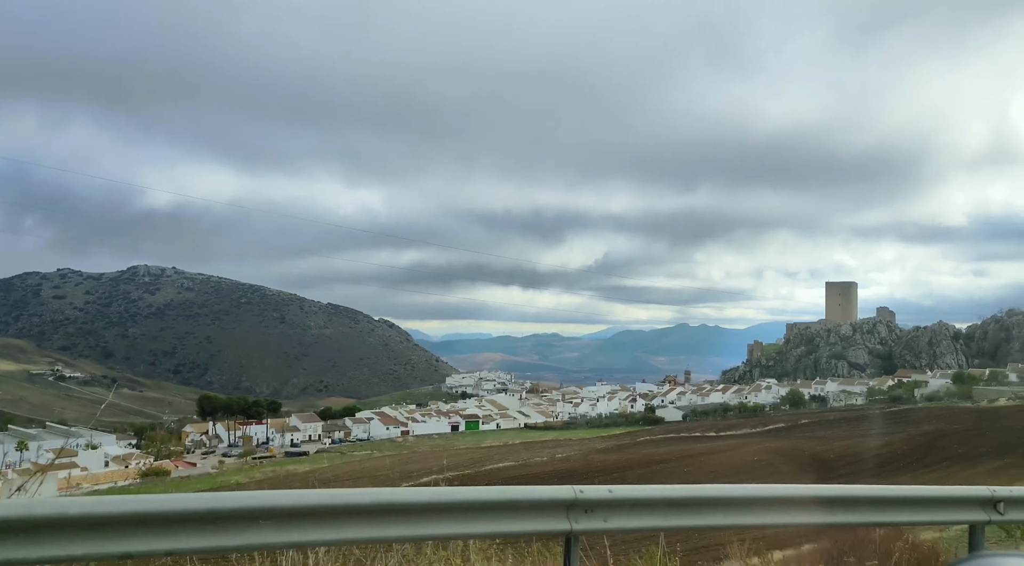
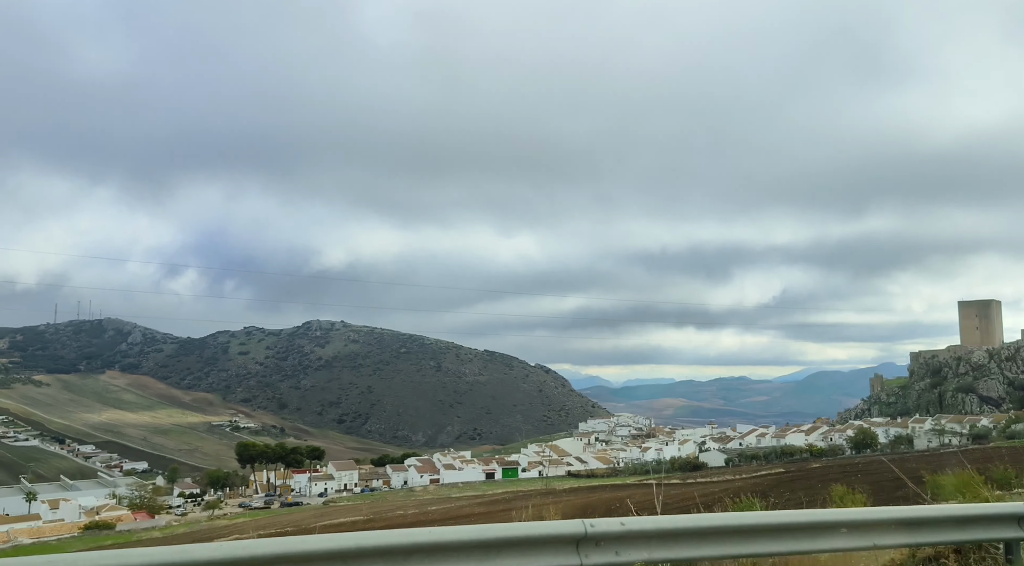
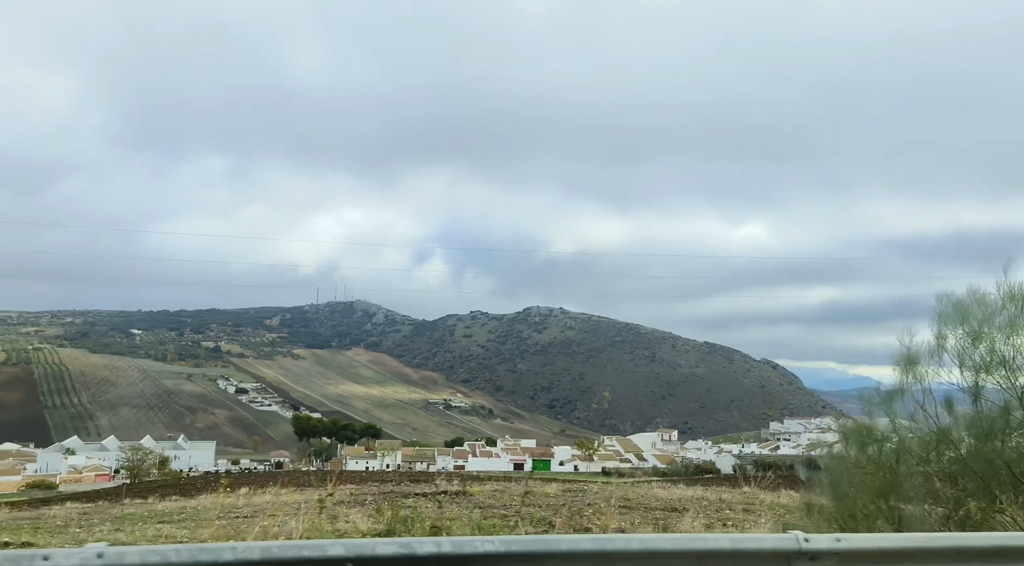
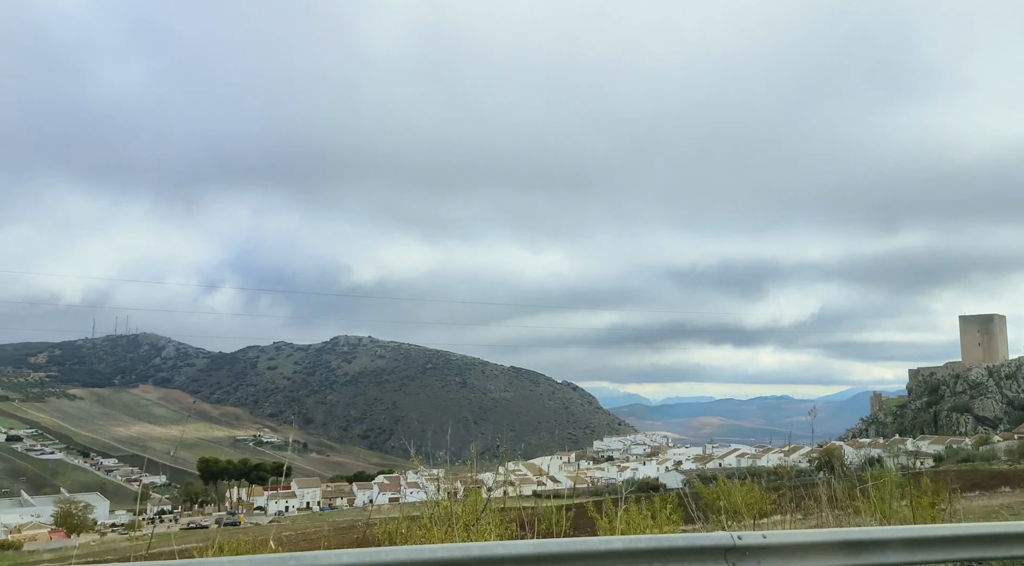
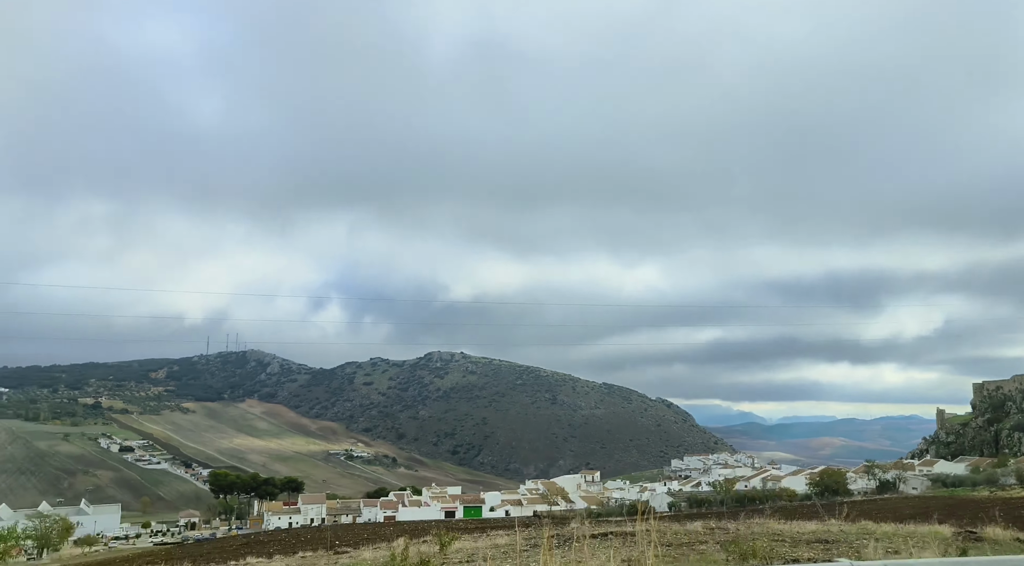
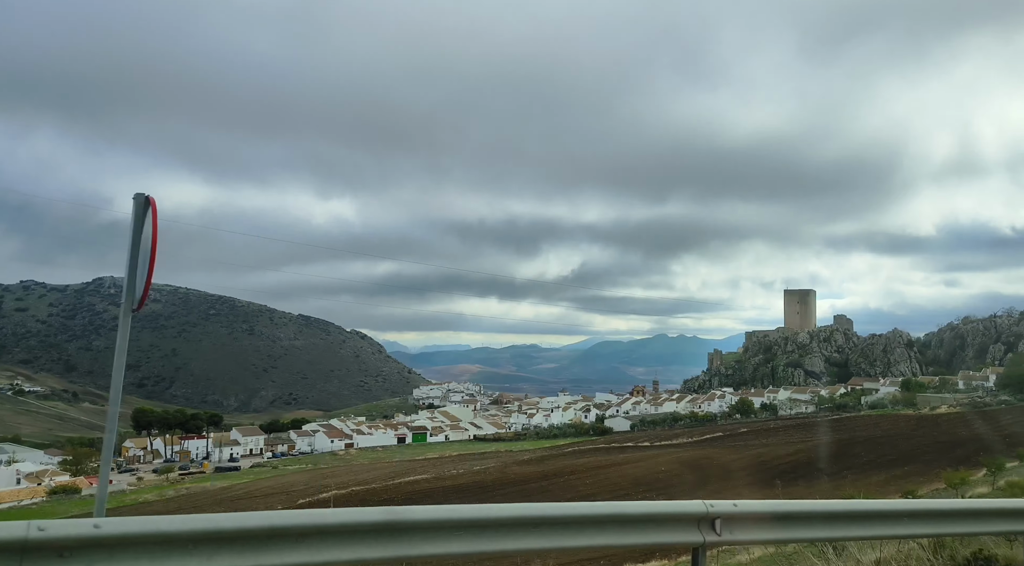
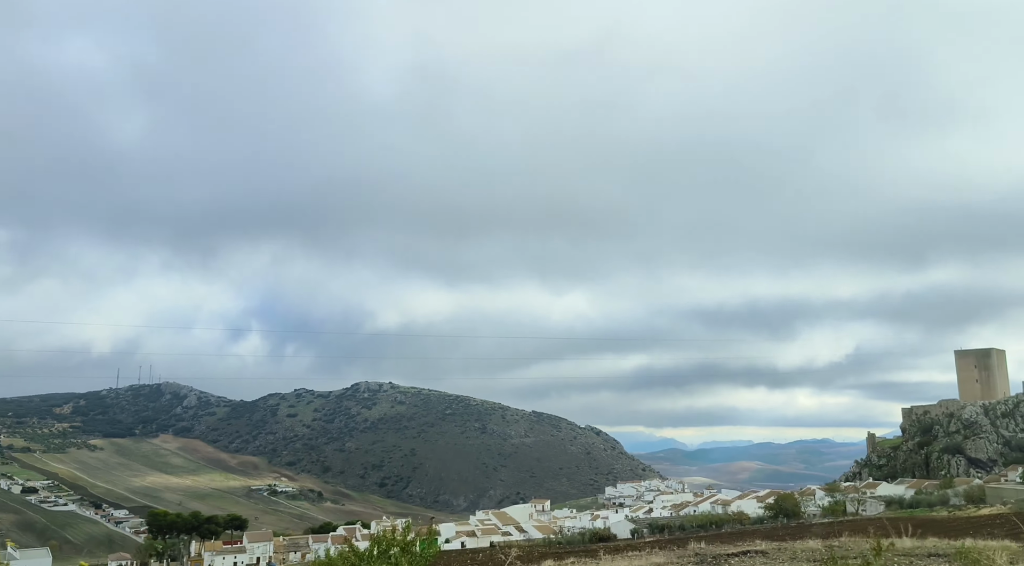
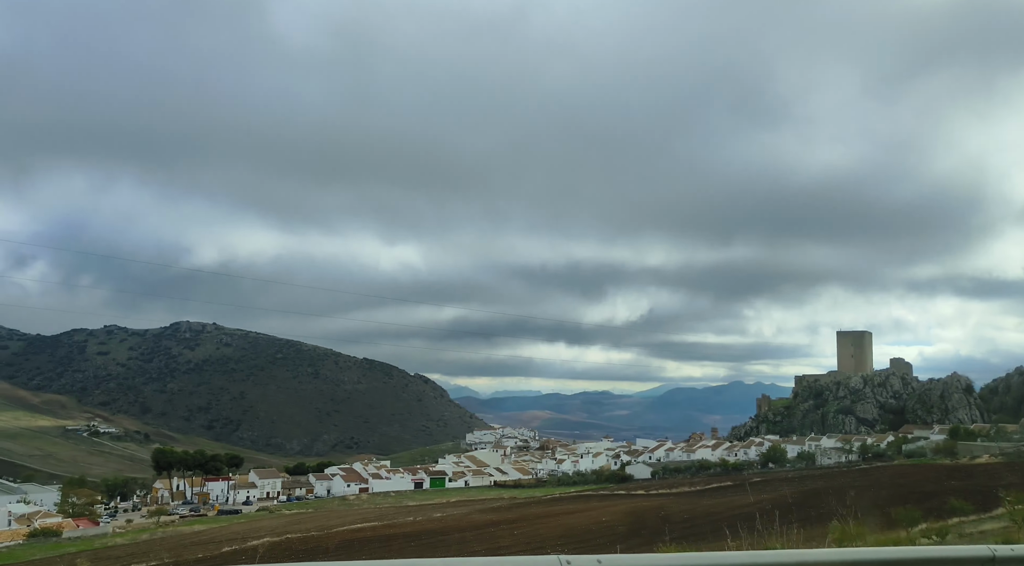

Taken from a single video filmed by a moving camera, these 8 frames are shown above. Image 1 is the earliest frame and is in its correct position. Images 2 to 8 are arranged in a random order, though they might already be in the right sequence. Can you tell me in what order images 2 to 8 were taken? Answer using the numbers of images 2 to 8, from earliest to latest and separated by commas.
6, 8, 2, 4, 7, 5, 3
